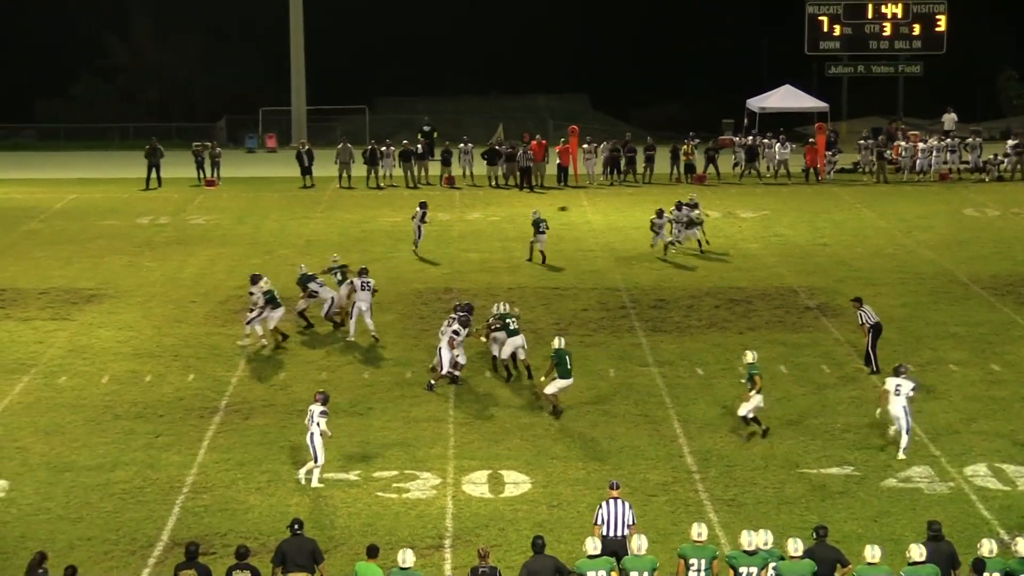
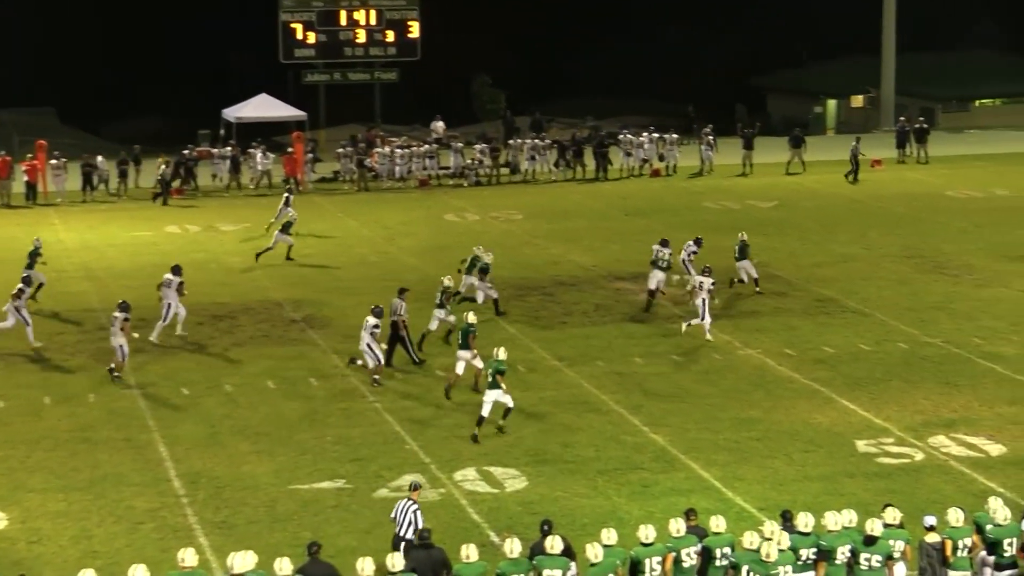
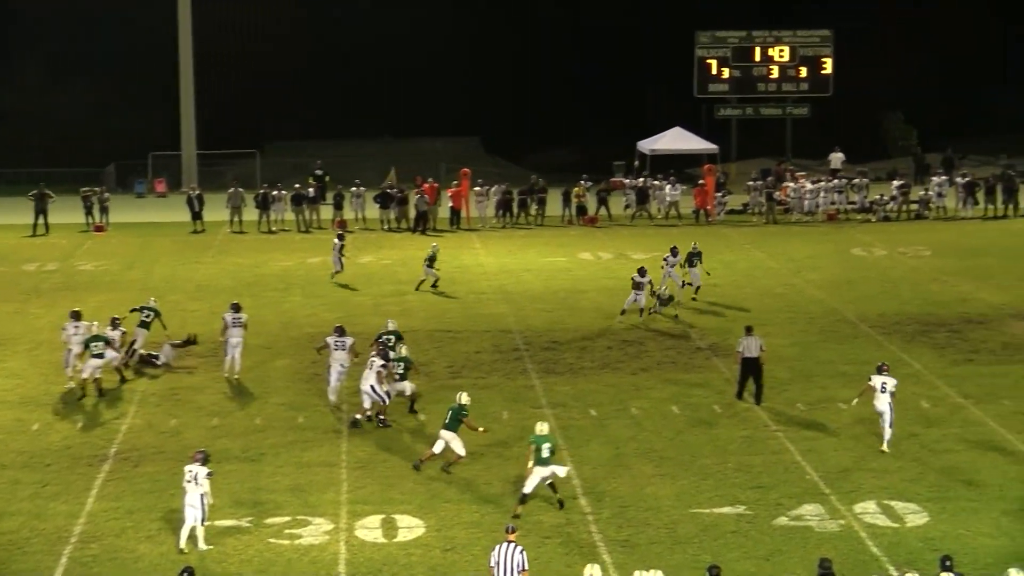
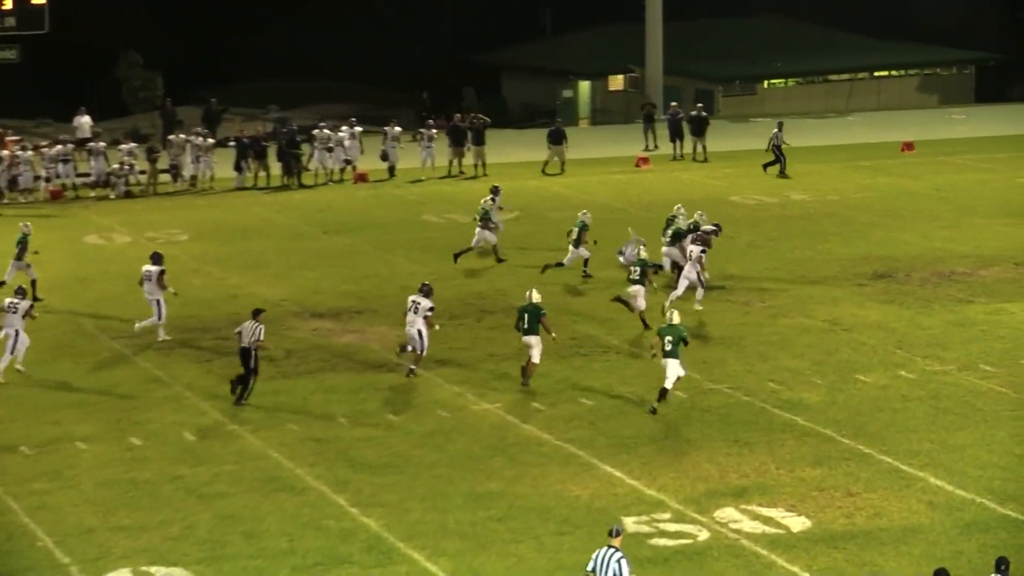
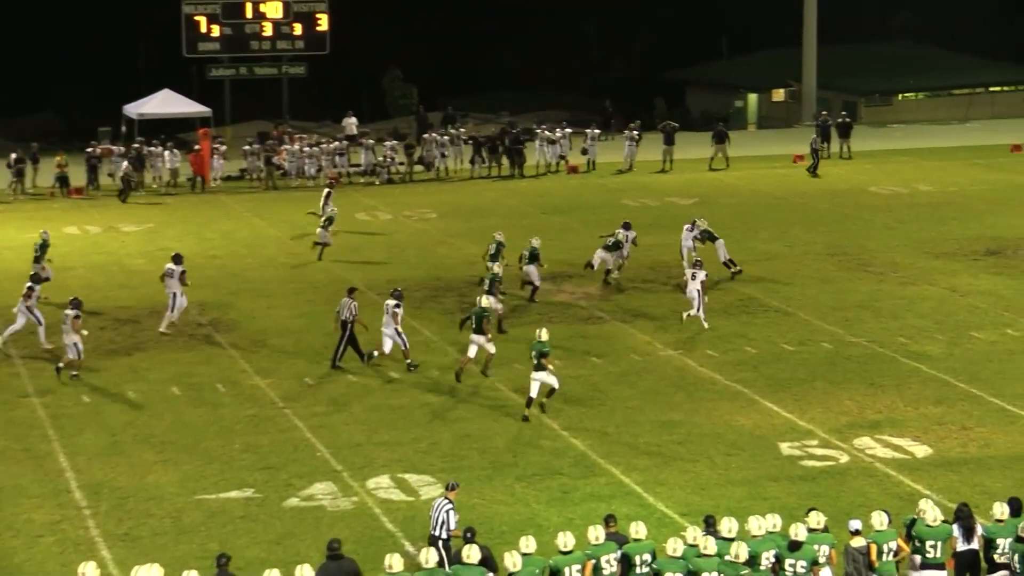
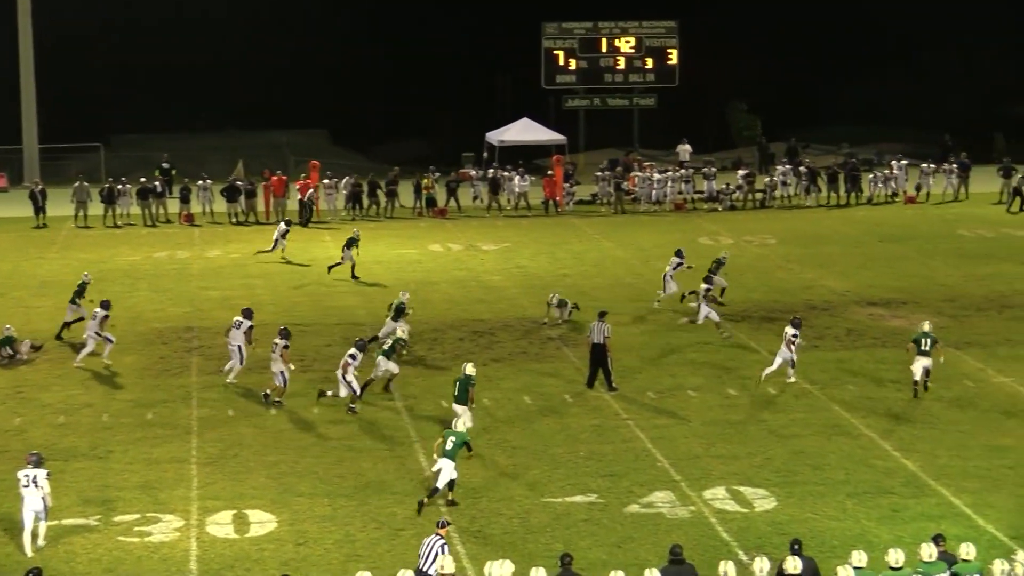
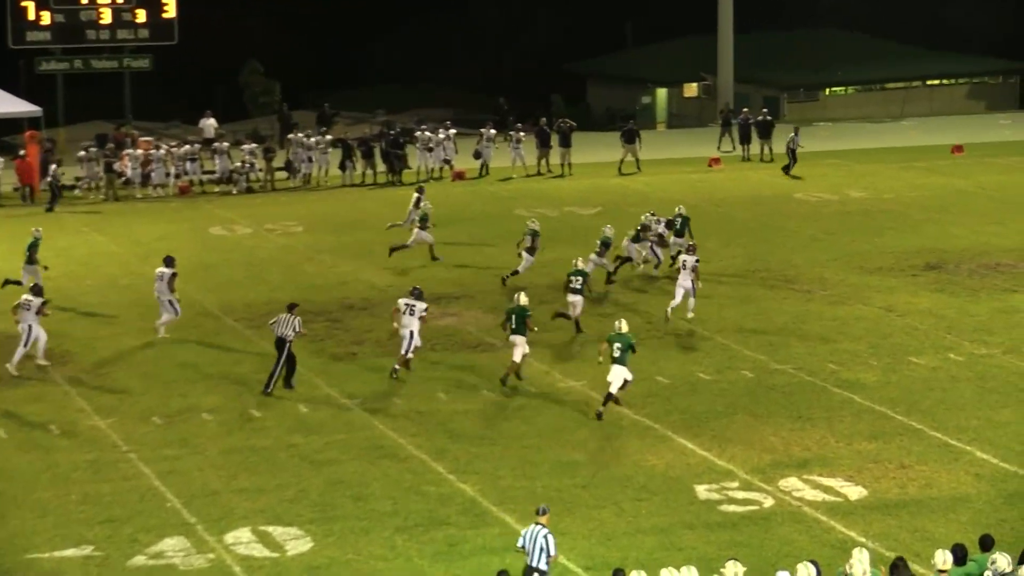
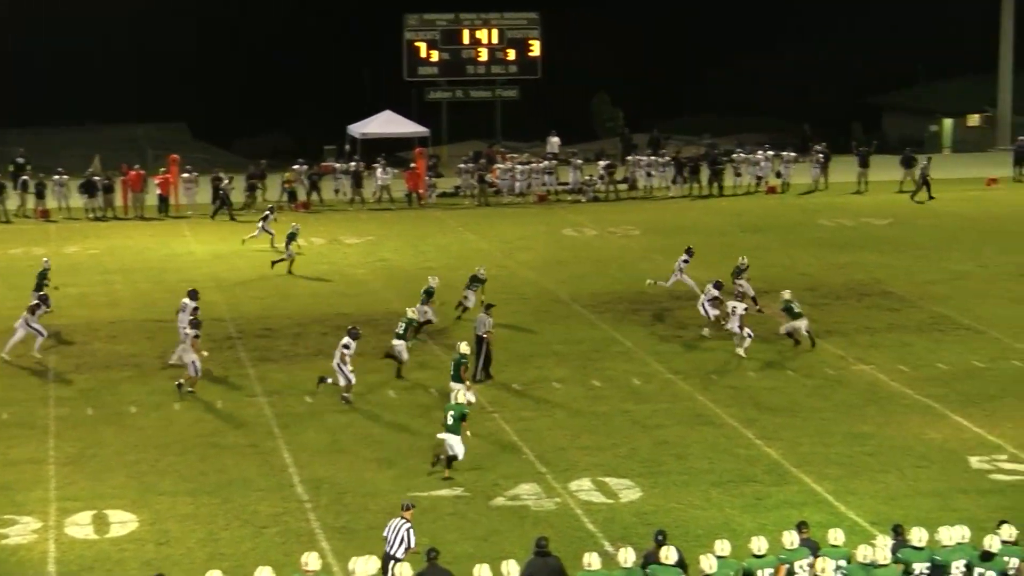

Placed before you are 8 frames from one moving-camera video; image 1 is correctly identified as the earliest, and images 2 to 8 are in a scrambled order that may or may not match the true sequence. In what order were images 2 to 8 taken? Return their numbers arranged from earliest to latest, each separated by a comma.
3, 6, 8, 2, 5, 7, 4
